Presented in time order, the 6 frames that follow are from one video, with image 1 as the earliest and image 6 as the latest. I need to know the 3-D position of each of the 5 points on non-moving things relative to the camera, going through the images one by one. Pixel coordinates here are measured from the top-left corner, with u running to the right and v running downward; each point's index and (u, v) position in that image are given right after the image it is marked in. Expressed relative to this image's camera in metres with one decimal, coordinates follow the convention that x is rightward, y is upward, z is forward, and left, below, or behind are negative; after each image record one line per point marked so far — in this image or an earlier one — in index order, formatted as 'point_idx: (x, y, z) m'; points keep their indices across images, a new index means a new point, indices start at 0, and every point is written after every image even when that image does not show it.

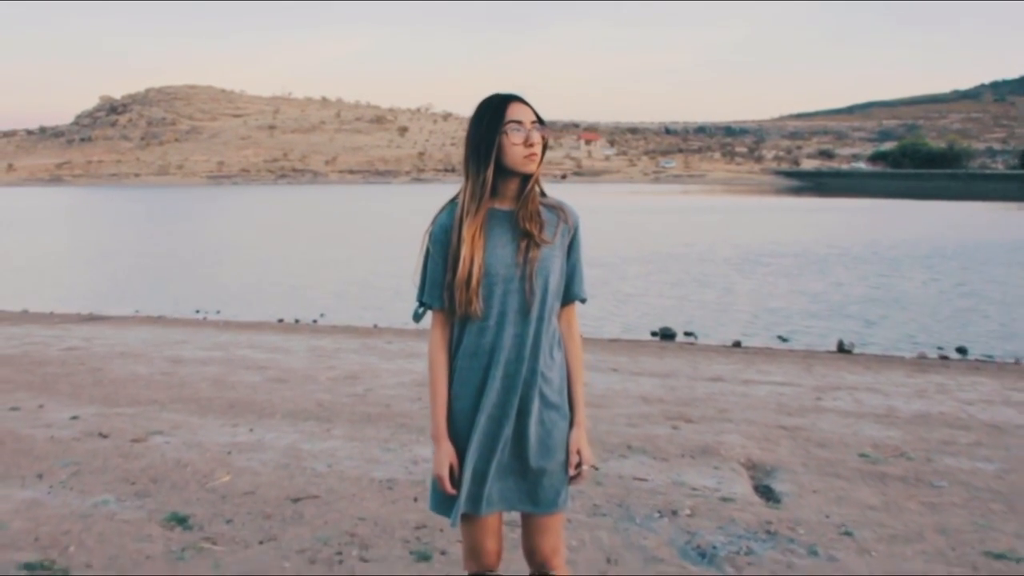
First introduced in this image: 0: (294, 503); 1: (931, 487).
0: (-1.1, -1.1, +5.4) m
1: (+2.4, -1.1, +6.2) m
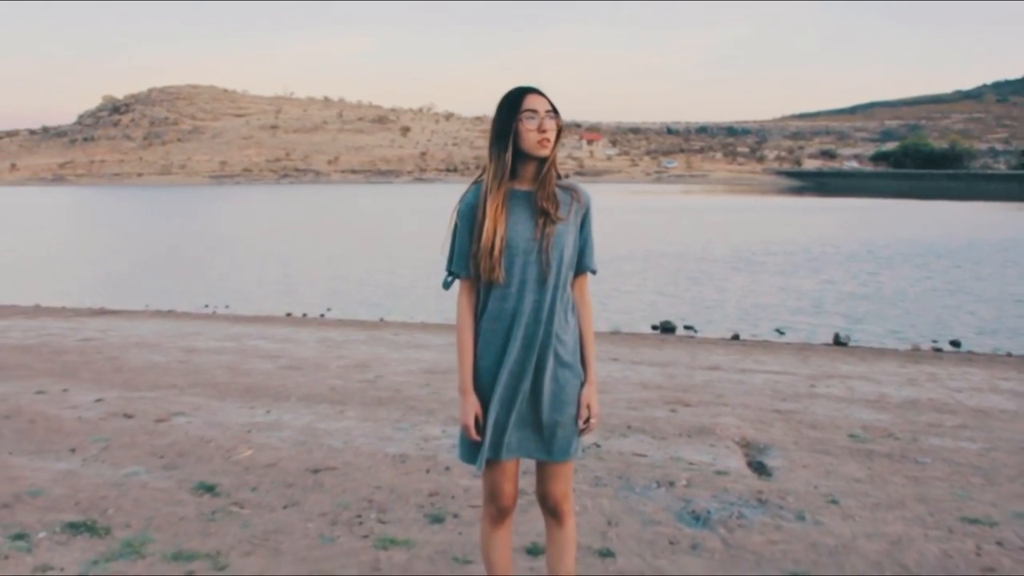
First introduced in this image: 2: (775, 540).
0: (-1.0, -1.0, +5.7) m
1: (+2.4, -1.1, +6.5) m
2: (+1.1, -1.1, +4.7) m
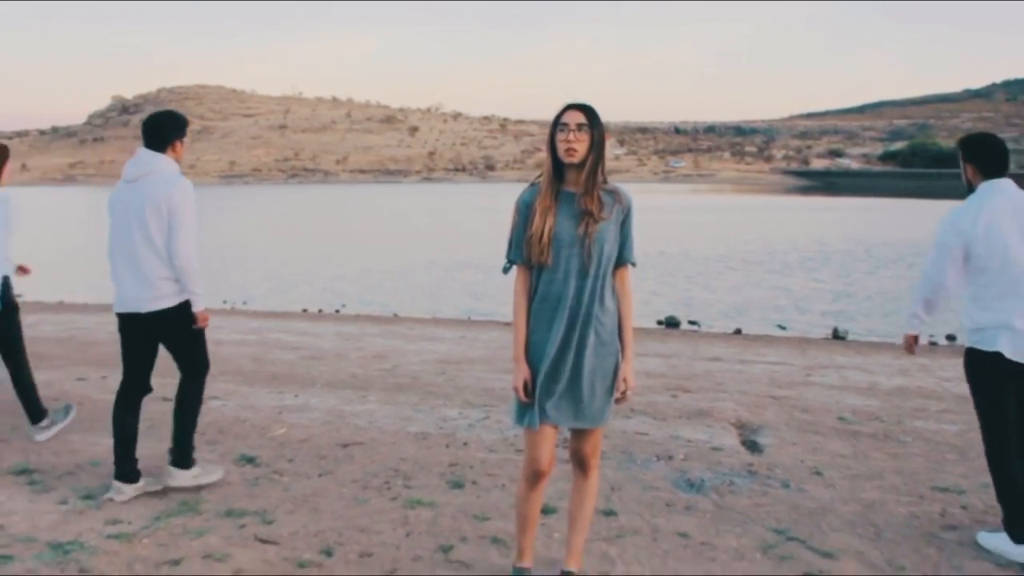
0: (-1.0, -0.9, +6.3) m
1: (+2.5, -1.0, +7.1) m
2: (+1.2, -1.1, +5.3) m
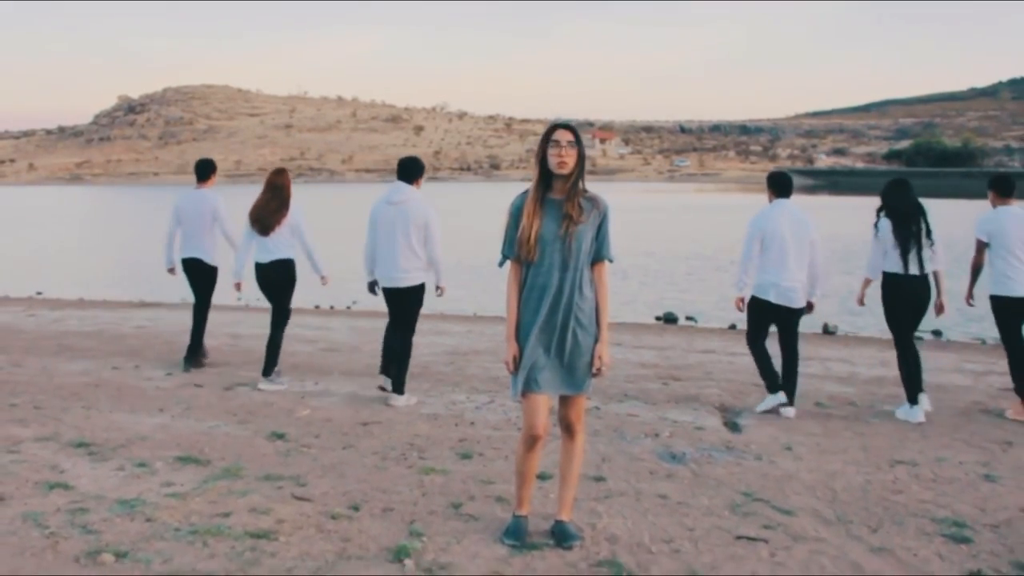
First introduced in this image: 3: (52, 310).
0: (-1.0, -0.9, +7.0) m
1: (+2.5, -1.0, +7.7) m
2: (+1.2, -1.0, +5.9) m
3: (-7.0, -0.3, +16.2) m
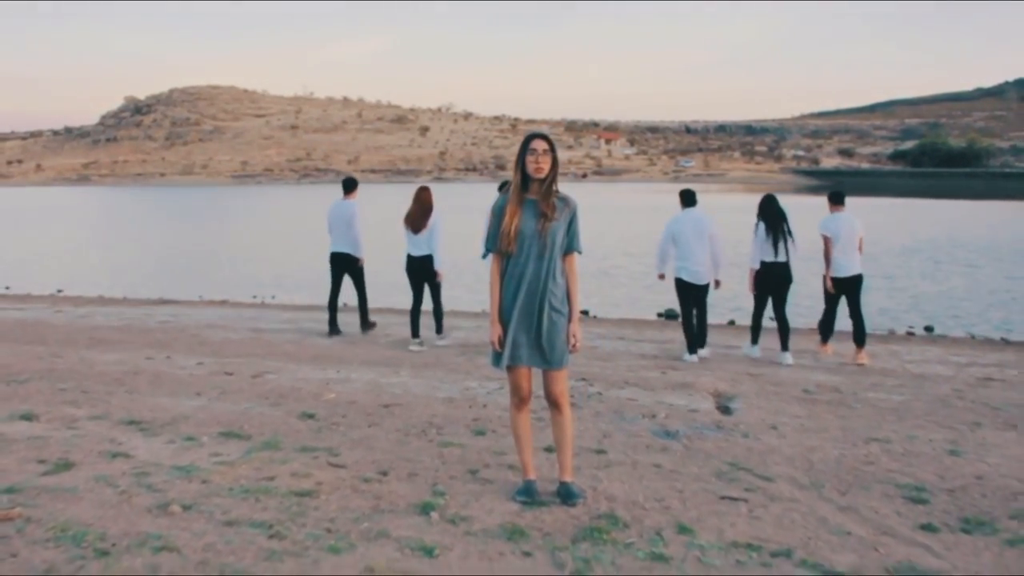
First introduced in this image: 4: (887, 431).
0: (-0.9, -0.9, +7.6) m
1: (+2.6, -0.9, +8.4) m
2: (+1.3, -1.0, +6.6) m
3: (-6.9, -0.3, +16.9) m
4: (+2.6, -1.0, +7.4) m
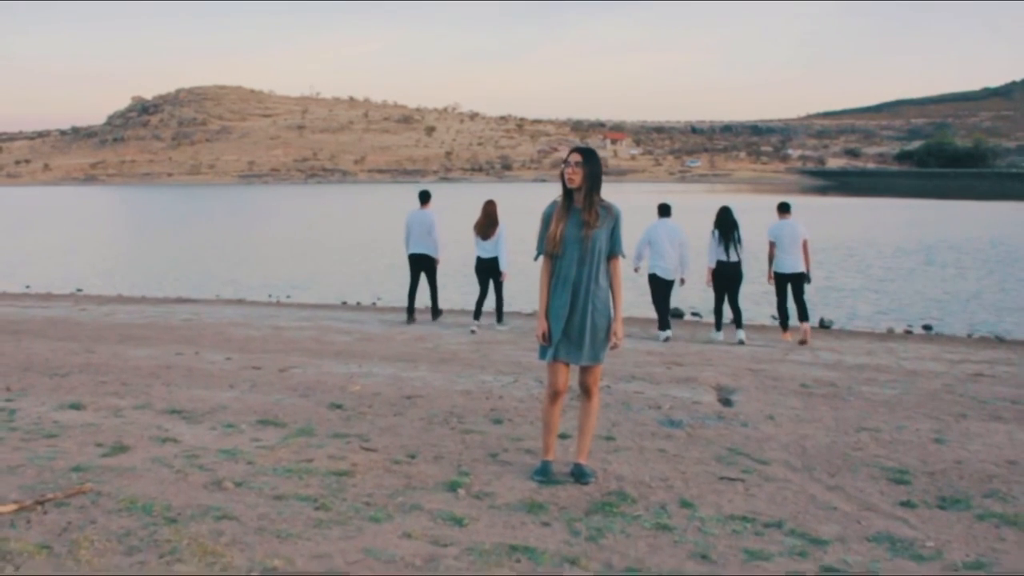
0: (-0.8, -0.8, +8.1) m
1: (+2.7, -0.9, +8.9) m
2: (+1.4, -1.0, +7.1) m
3: (-6.7, -0.3, +17.5) m
4: (+2.7, -1.0, +7.9) m
